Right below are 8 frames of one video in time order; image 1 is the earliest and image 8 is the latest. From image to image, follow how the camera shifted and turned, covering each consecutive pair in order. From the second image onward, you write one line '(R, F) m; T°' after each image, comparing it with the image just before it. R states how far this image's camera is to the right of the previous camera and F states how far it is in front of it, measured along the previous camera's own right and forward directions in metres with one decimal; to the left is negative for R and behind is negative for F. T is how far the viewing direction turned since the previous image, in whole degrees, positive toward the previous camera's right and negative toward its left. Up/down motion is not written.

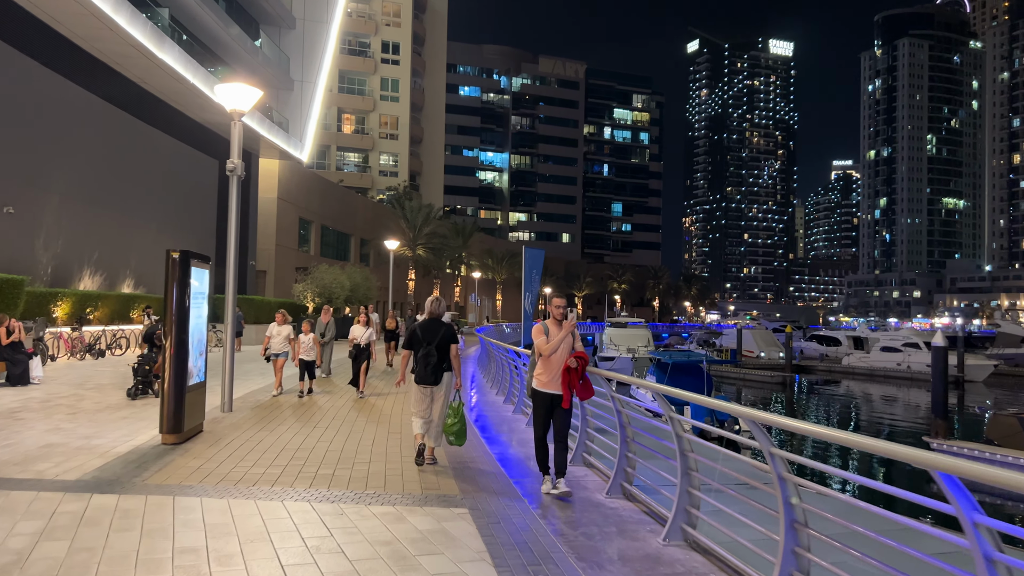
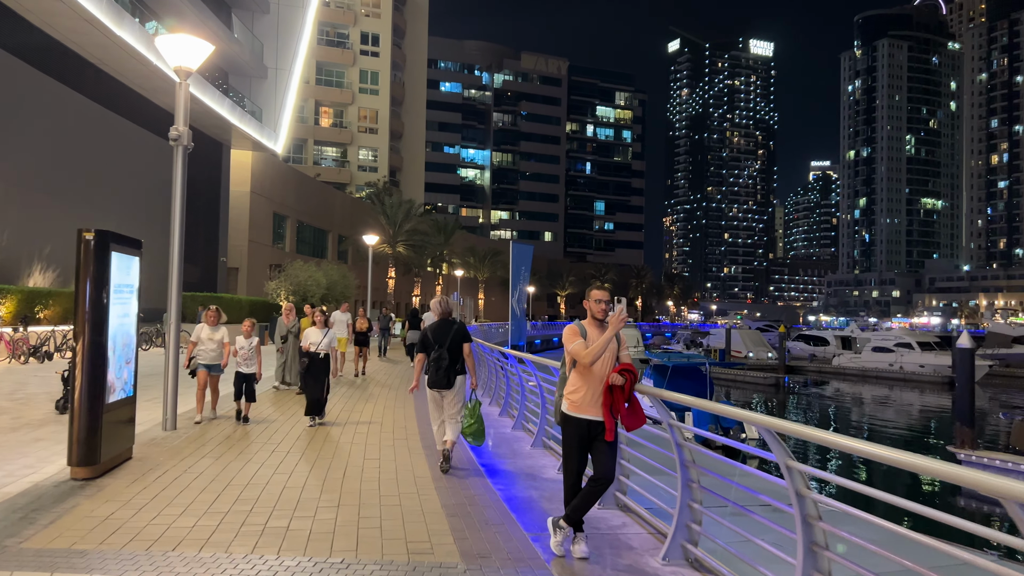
(-0.3, +1.7) m; +2°
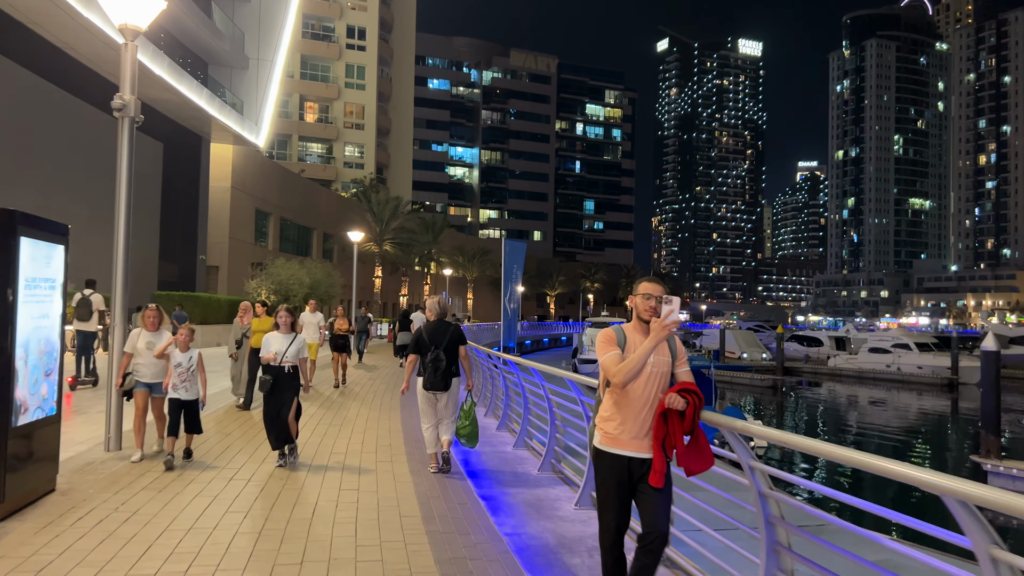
(-0.2, +1.2) m; +1°
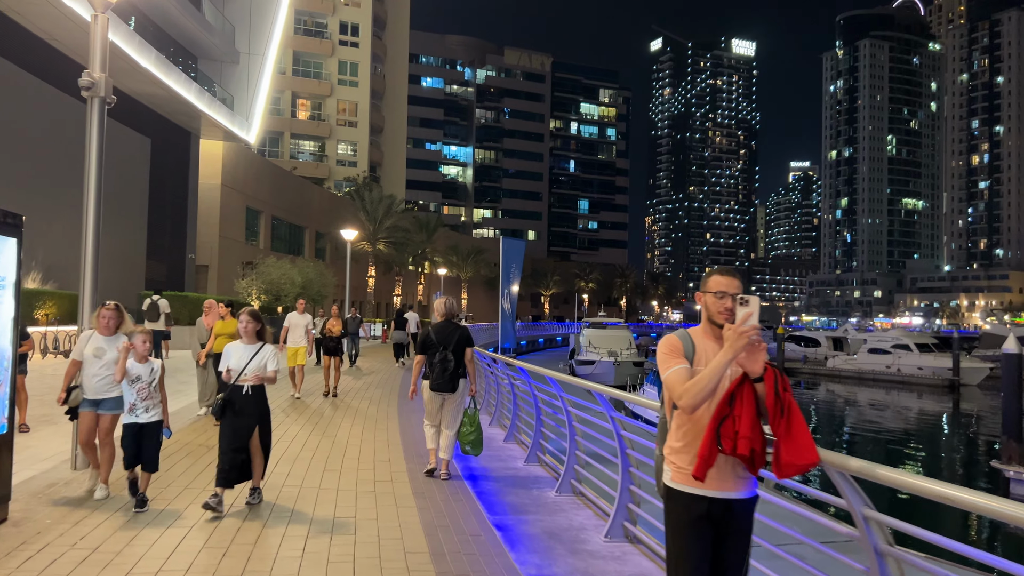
(-0.2, +0.7) m; +1°
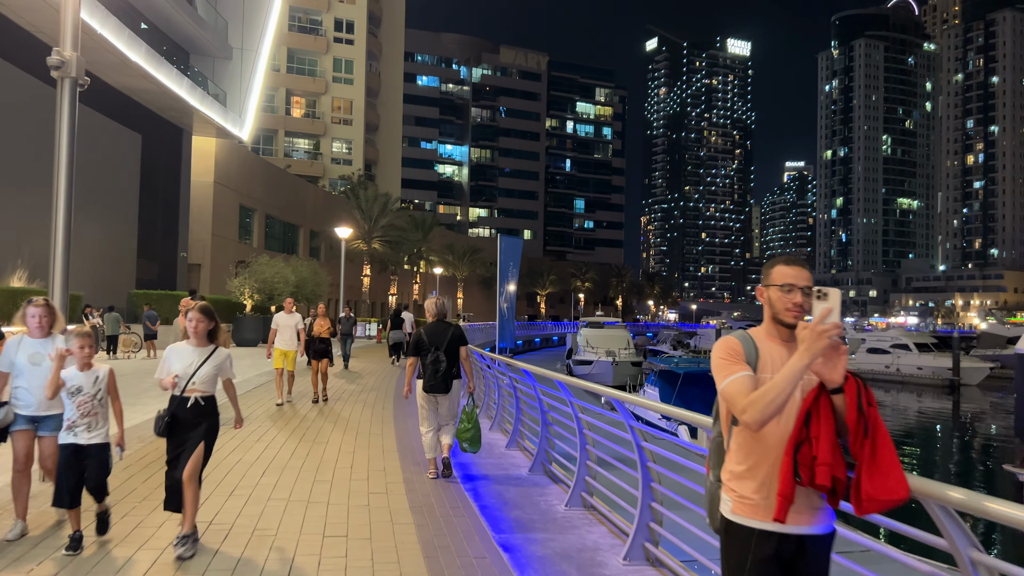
(-0.1, +0.5) m; 0°
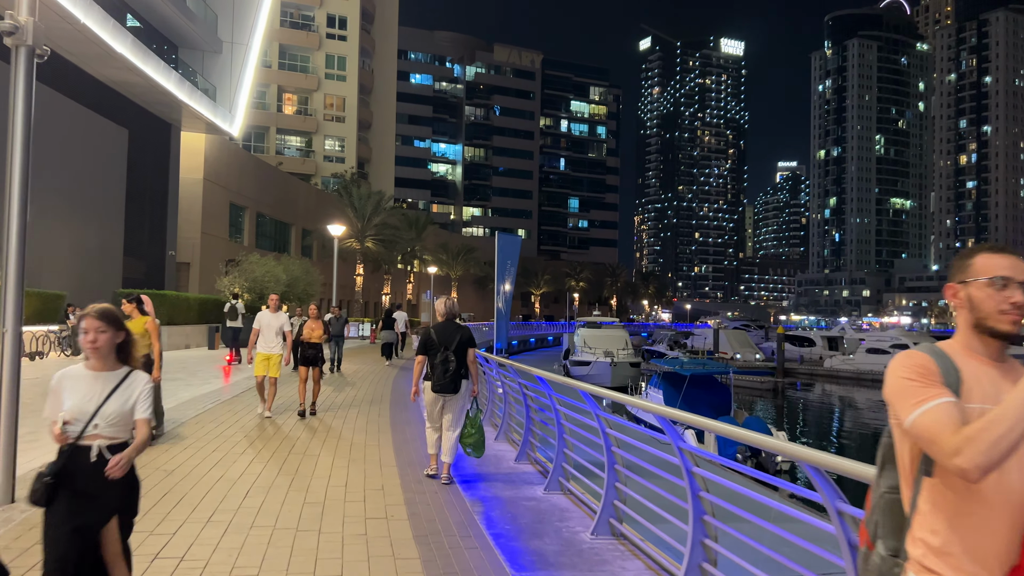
(-0.2, +0.7) m; +1°
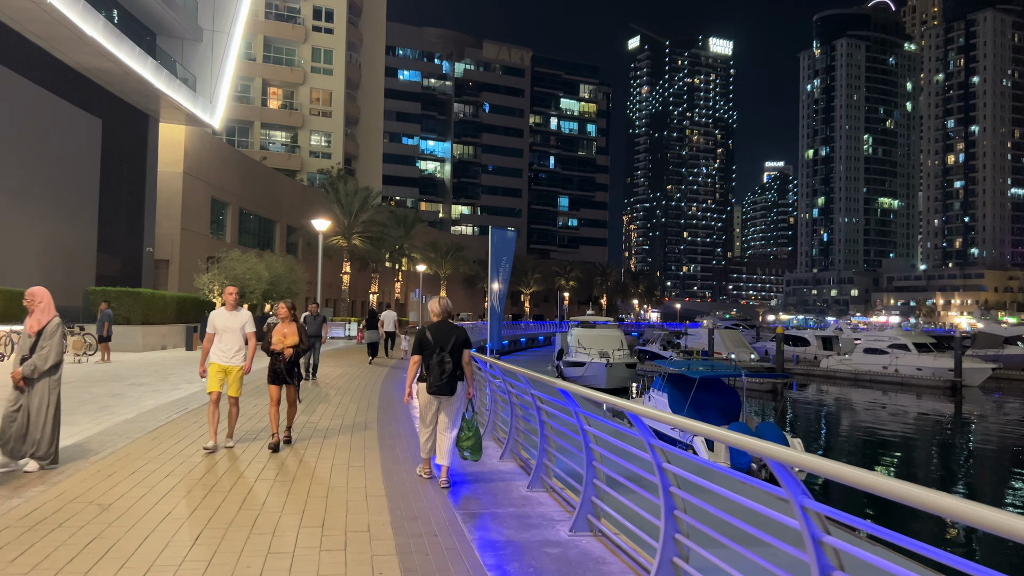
(-0.2, +1.2) m; +1°
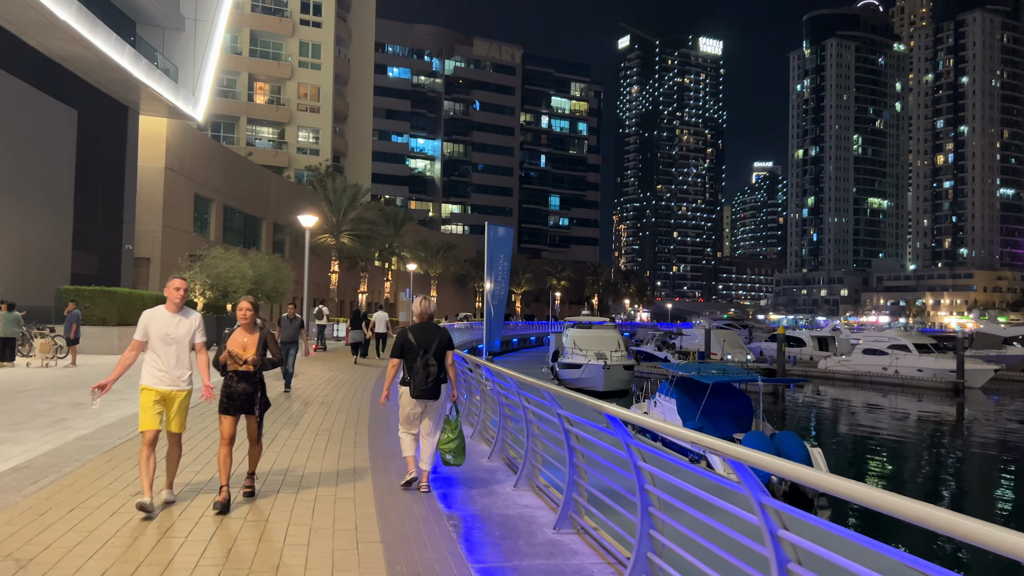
(-0.3, +1.1) m; +1°
